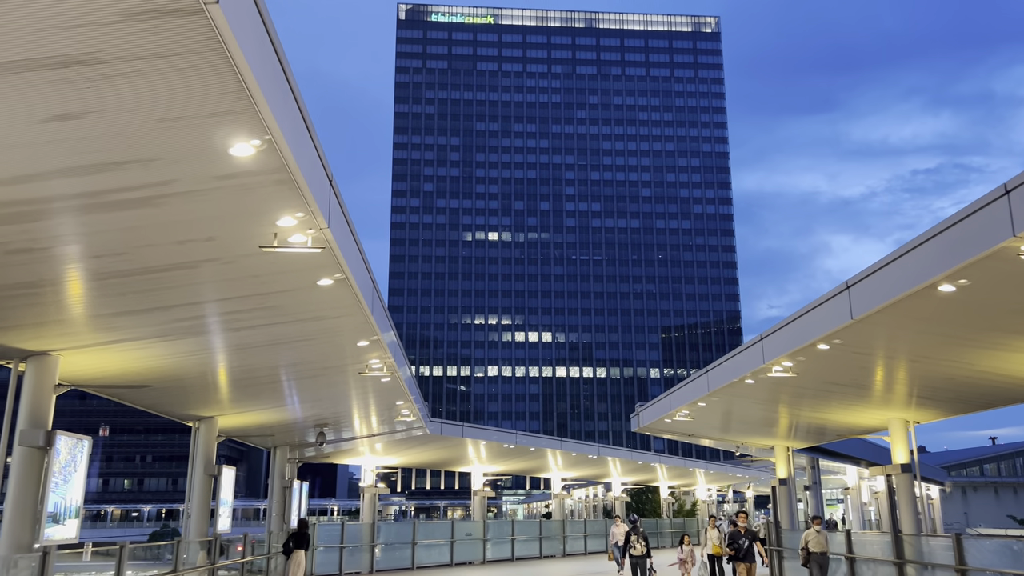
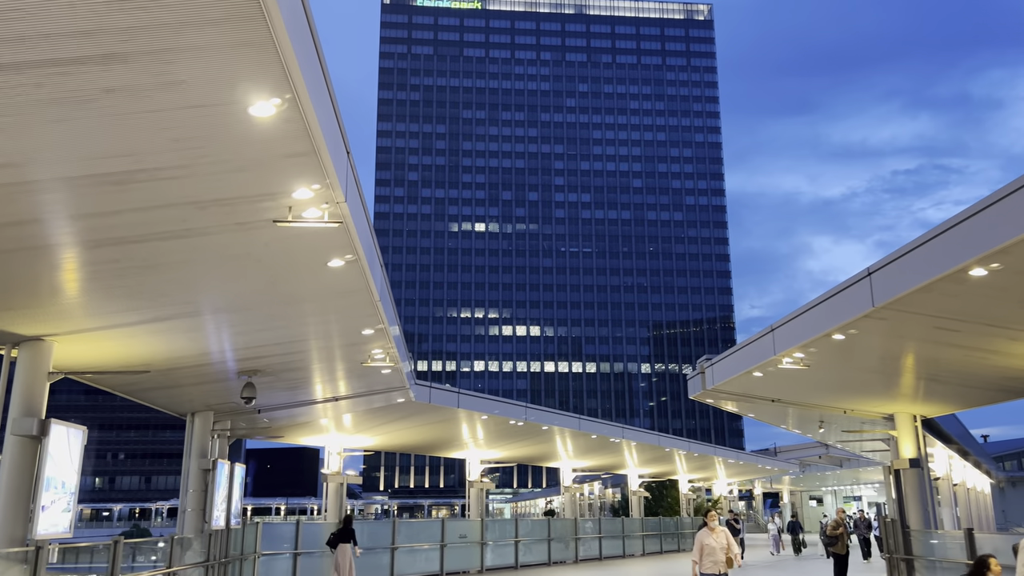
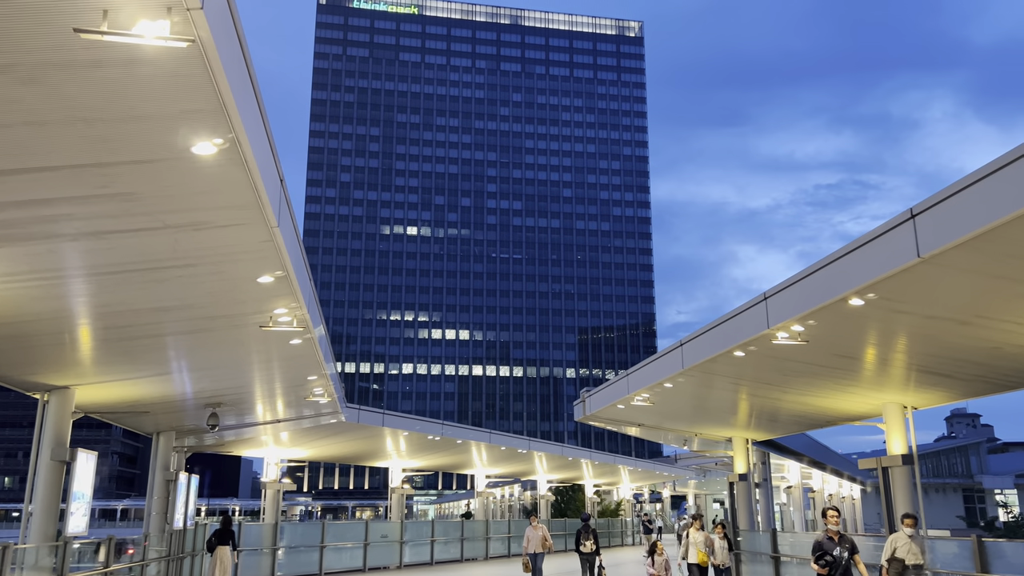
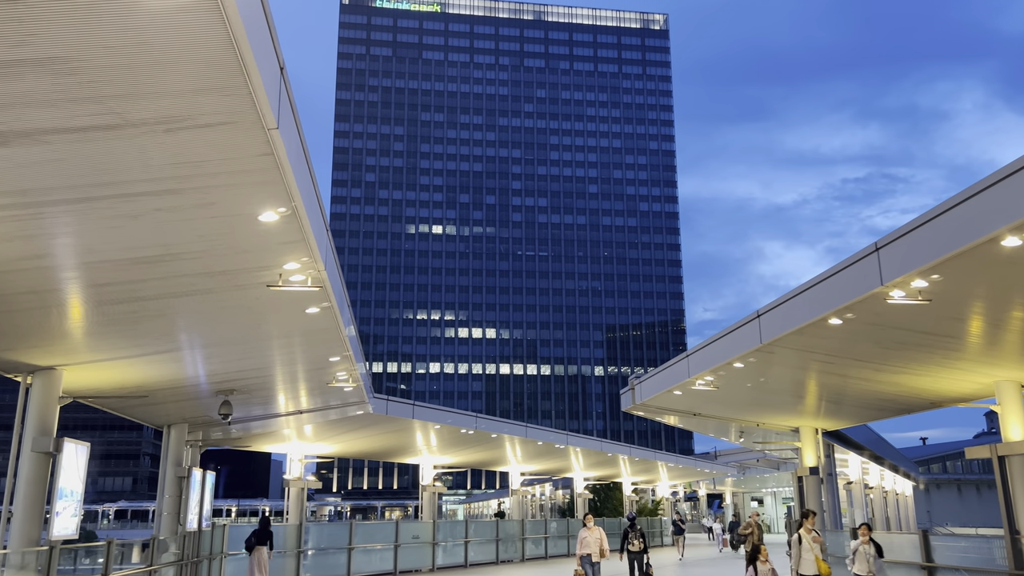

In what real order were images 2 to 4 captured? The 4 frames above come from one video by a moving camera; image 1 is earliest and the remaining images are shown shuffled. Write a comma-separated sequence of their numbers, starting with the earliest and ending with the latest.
3, 4, 2
